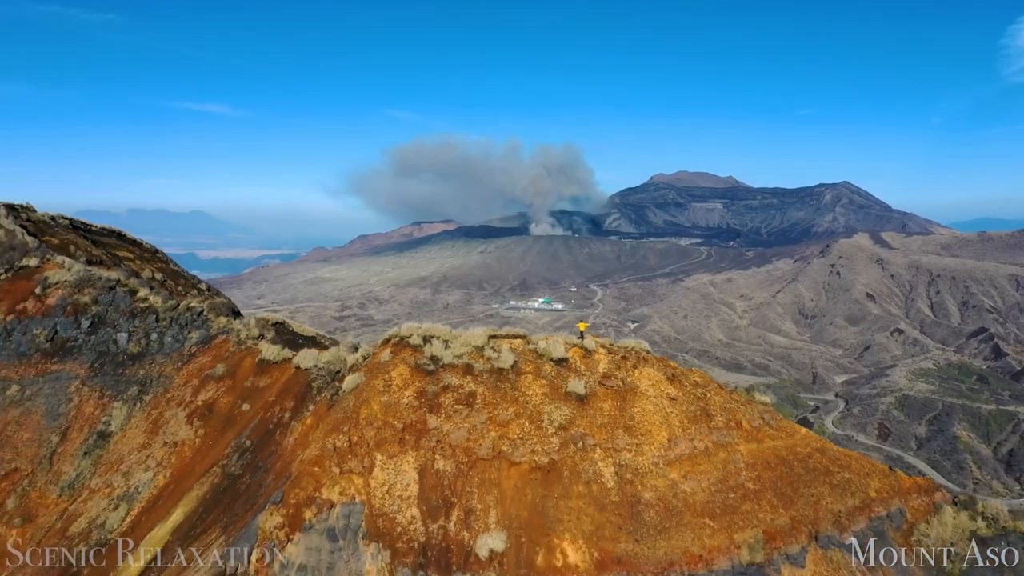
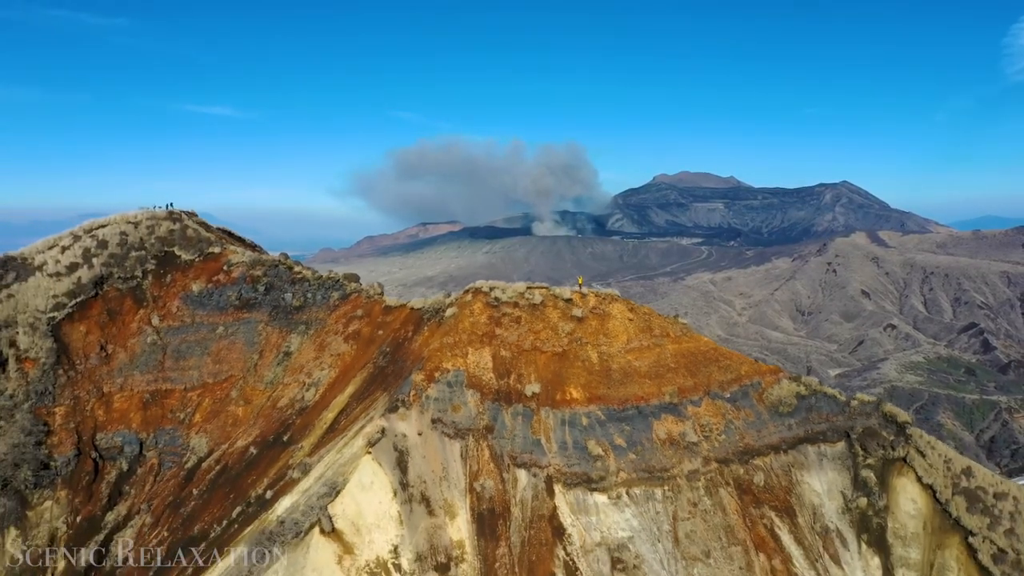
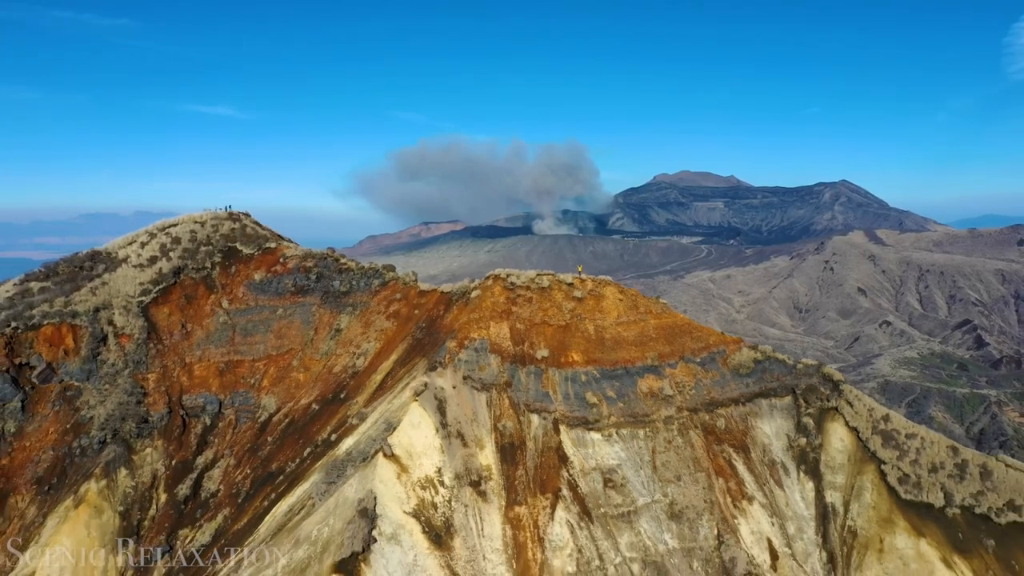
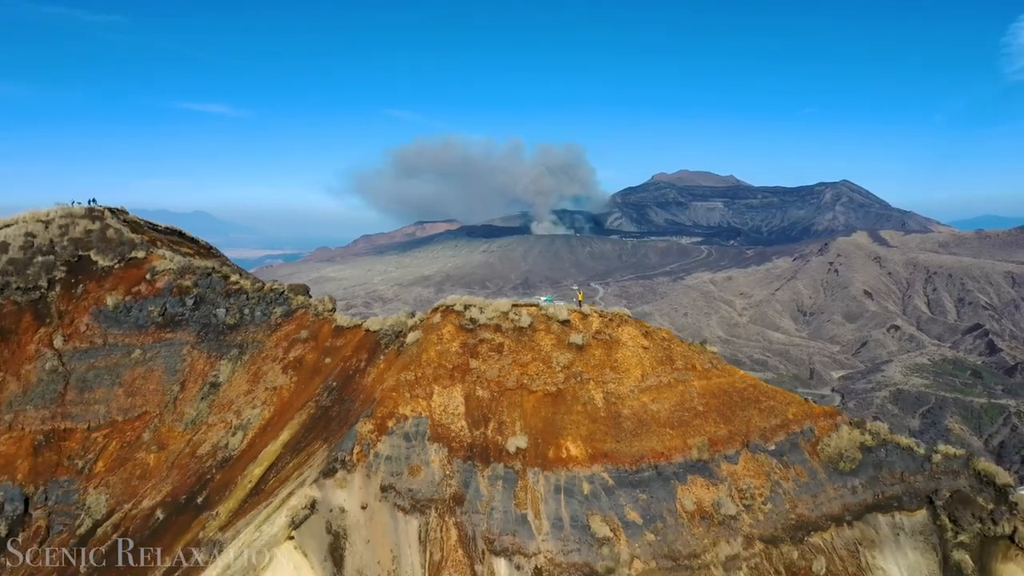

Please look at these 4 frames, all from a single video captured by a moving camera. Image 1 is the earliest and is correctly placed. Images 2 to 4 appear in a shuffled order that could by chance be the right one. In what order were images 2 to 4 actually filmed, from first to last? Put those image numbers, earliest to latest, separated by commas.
4, 2, 3
